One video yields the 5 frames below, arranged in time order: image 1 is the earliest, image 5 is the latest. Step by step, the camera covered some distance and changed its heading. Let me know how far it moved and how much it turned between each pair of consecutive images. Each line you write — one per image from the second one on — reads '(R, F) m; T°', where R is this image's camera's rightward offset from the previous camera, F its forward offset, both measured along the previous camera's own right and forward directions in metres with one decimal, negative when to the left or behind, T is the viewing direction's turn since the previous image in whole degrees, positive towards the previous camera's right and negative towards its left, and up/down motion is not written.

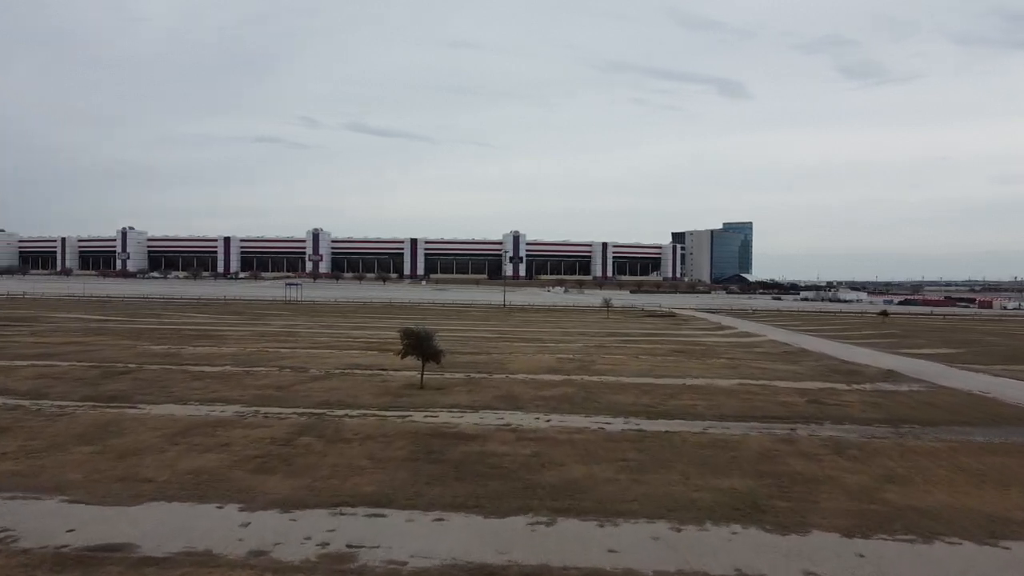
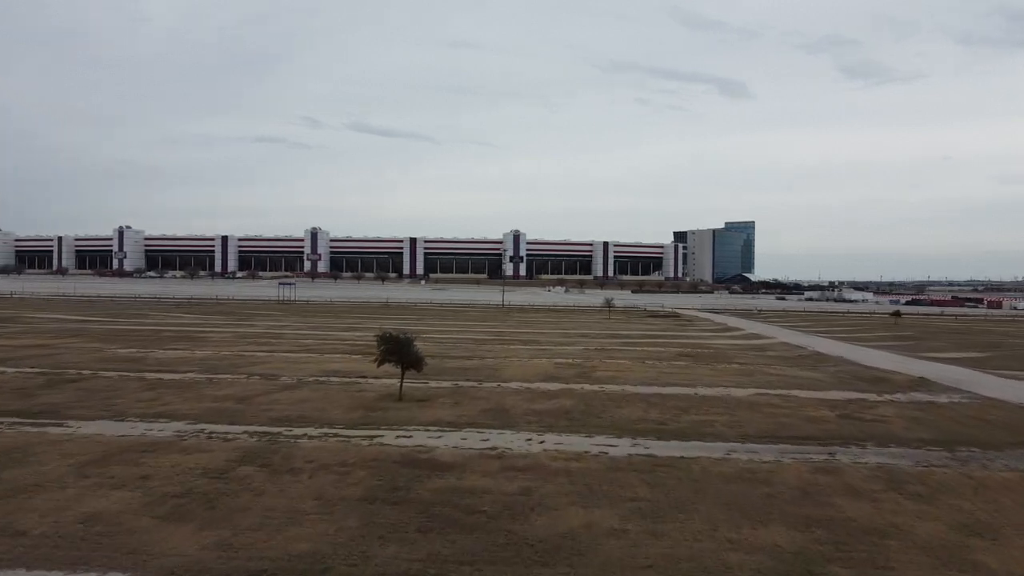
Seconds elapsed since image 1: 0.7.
(+0.2, +2.0) m; 0°
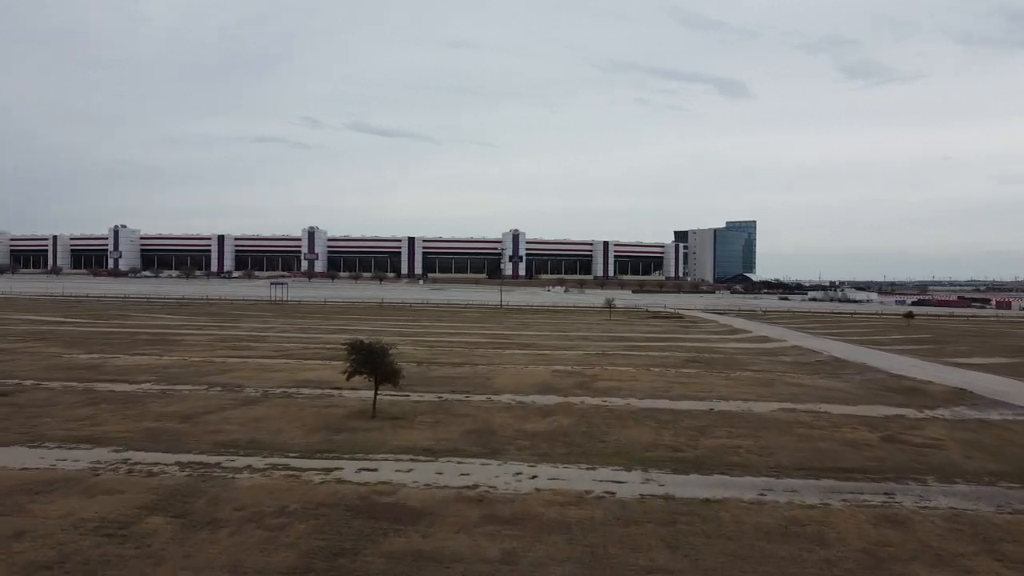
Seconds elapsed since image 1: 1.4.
(+0.2, +2.0) m; 0°
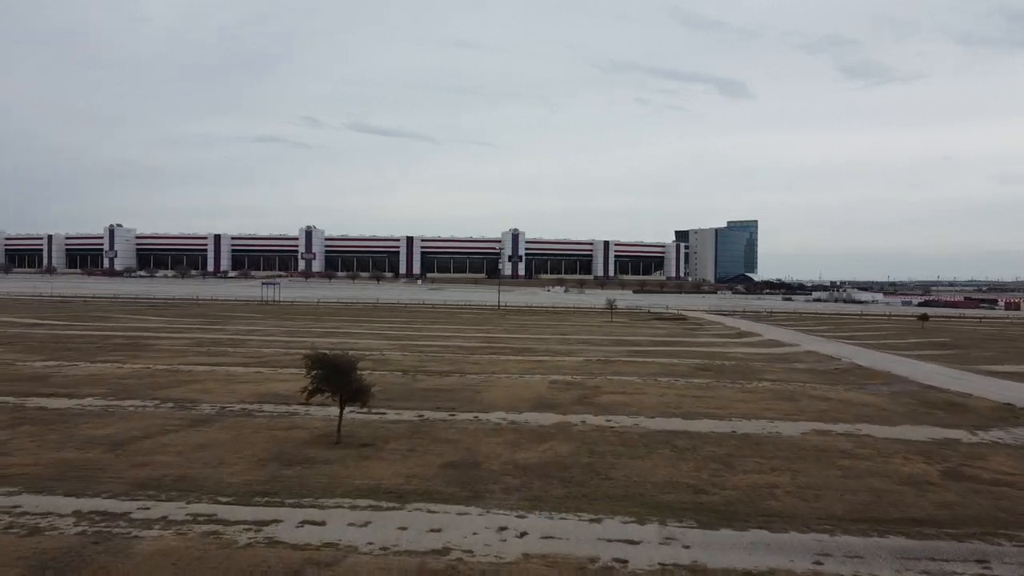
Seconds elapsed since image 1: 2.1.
(+0.2, +2.0) m; 0°
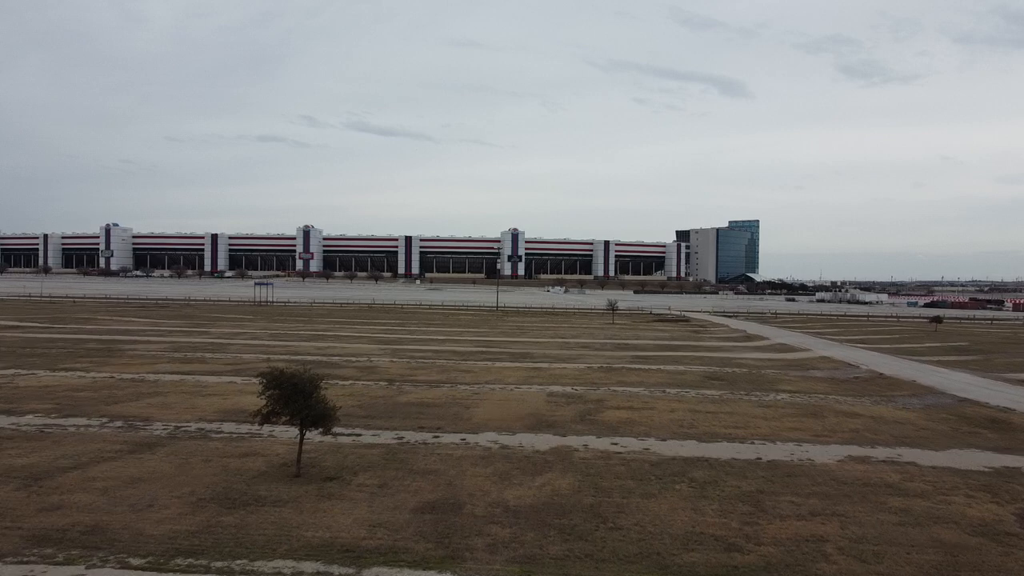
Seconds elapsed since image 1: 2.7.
(+0.1, +1.7) m; 0°
